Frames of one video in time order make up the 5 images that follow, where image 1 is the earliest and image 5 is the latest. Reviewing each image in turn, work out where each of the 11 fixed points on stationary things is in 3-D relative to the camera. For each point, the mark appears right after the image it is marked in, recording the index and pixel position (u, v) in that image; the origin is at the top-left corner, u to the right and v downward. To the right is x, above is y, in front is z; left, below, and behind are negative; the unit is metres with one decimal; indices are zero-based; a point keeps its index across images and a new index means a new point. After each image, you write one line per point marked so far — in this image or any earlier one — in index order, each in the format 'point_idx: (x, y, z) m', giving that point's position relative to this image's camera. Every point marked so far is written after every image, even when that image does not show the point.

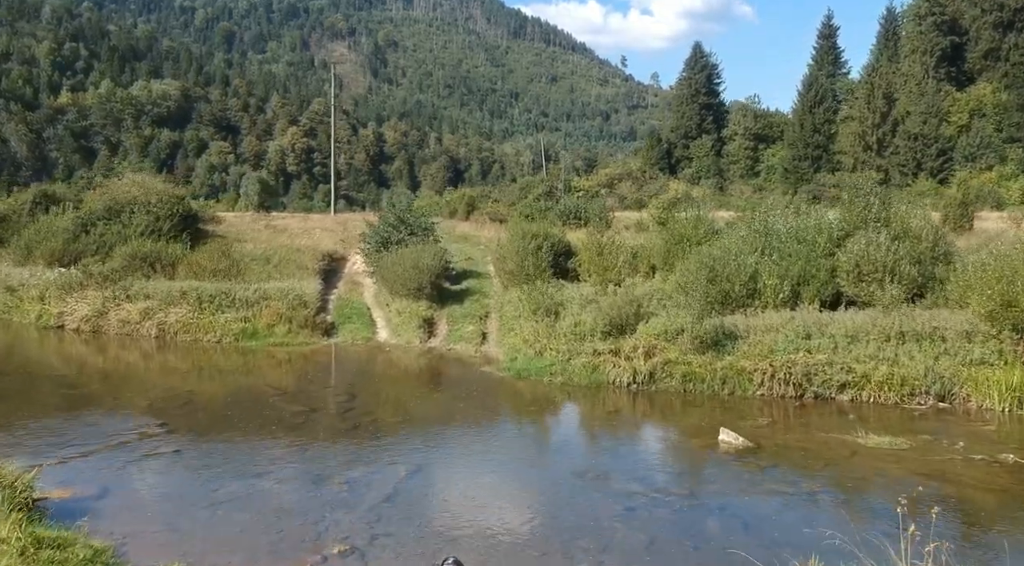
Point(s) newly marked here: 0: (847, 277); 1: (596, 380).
0: (+7.0, +0.1, +19.4) m
1: (+1.5, -1.8, +16.8) m
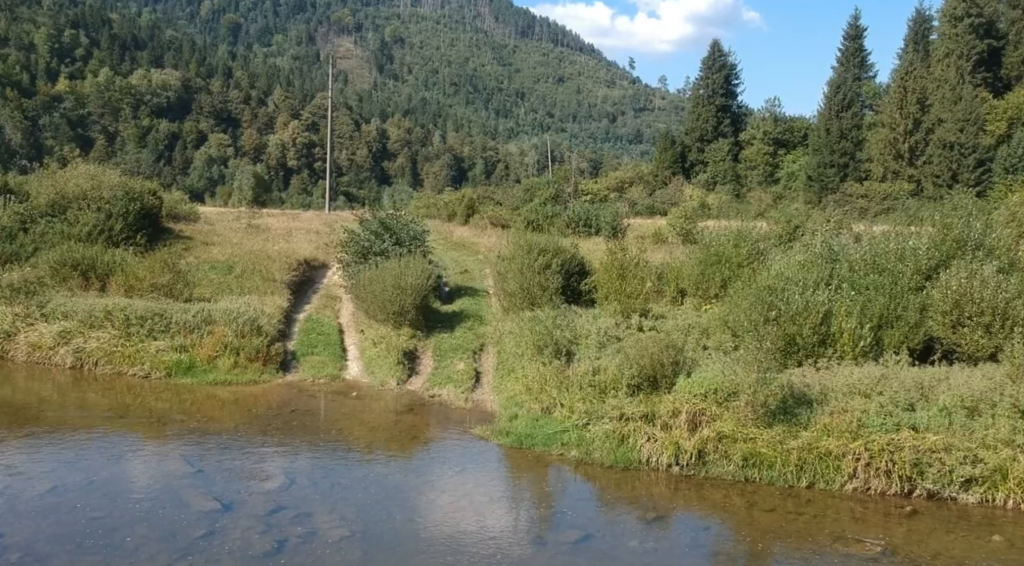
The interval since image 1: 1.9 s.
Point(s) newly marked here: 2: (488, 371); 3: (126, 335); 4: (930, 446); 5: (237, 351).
0: (+7.0, -0.6, +15.1) m
1: (+1.5, -2.4, +12.5) m
2: (-0.5, -1.7, +17.8) m
3: (-7.5, -1.0, +17.8) m
4: (+5.2, -2.0, +11.5) m
5: (-5.3, -1.3, +17.8) m
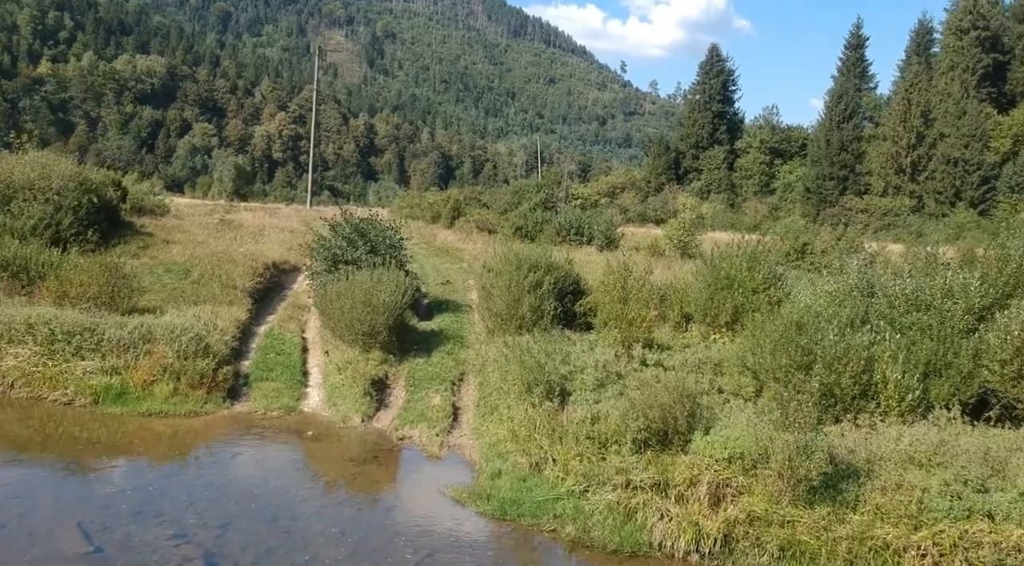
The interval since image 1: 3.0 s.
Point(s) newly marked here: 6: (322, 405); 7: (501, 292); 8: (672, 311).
0: (+6.8, -1.2, +12.9) m
1: (+1.3, -2.8, +10.3) m
2: (-0.7, -2.1, +15.4) m
3: (-7.7, -1.2, +15.4) m
4: (+5.0, -2.6, +9.3) m
5: (-5.5, -1.5, +15.4) m
6: (-3.3, -2.1, +15.8) m
7: (-0.2, -0.2, +19.0) m
8: (+3.4, -0.6, +19.7) m
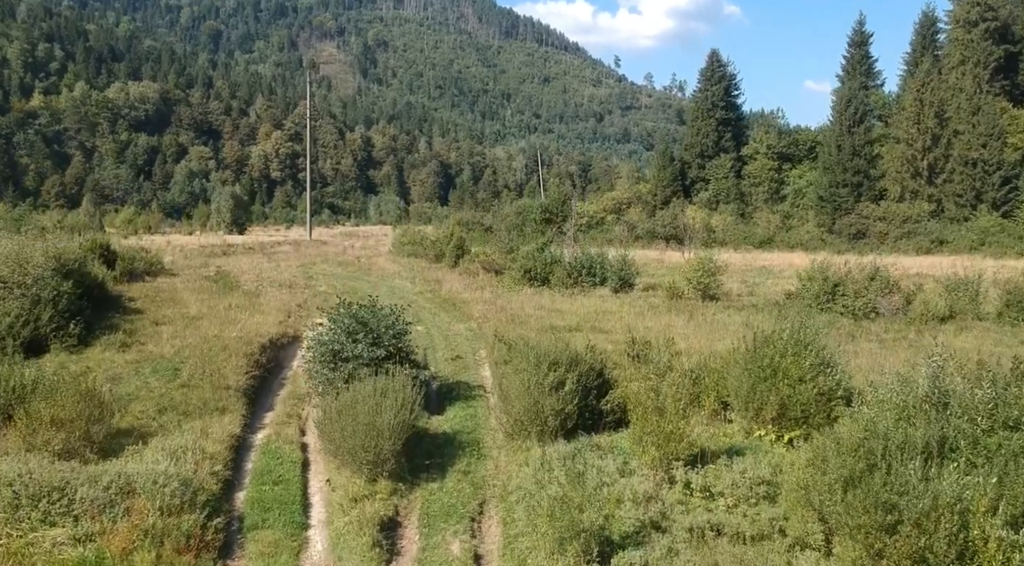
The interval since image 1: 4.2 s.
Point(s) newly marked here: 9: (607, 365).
0: (+7.2, -2.7, +11.0) m
1: (+1.7, -4.6, +8.4) m
2: (-0.3, -4.0, +13.6) m
3: (-7.3, -3.5, +13.6) m
4: (+5.4, -4.2, +7.4) m
5: (-5.1, -3.7, +13.5) m
6: (-2.8, -4.1, +14.0) m
7: (+0.1, -2.1, +17.1) m
8: (+3.8, -2.3, +17.8) m
9: (+2.0, -1.7, +18.9) m
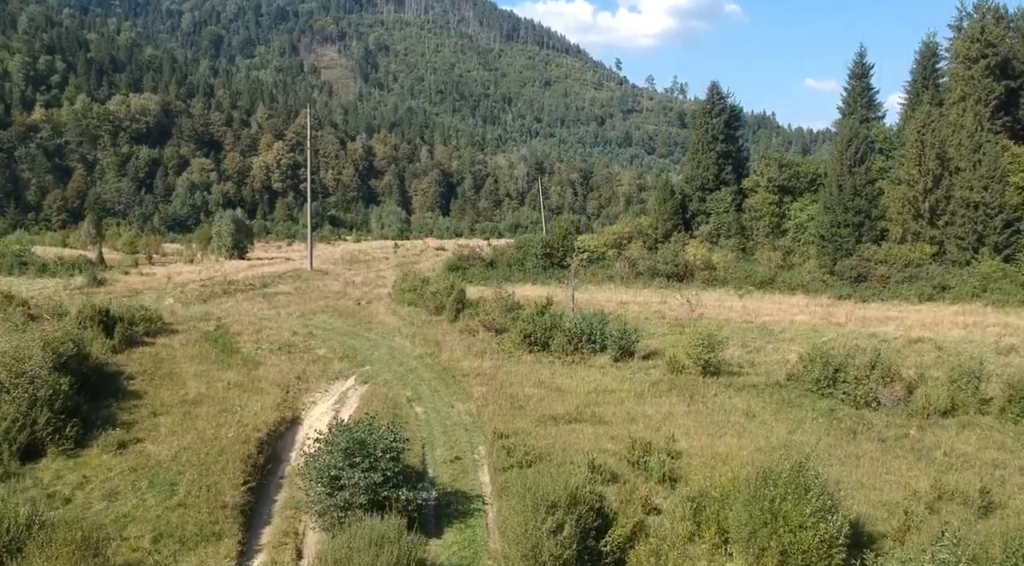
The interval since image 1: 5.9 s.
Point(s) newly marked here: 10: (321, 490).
0: (+7.1, -5.3, +10.9) m
1: (+1.7, -7.2, +8.2) m
2: (-0.3, -6.6, +13.4) m
3: (-7.4, -6.1, +13.5) m
4: (+5.4, -6.8, +7.3) m
5: (-5.2, -6.3, +13.4) m
6: (-2.9, -6.7, +13.9) m
7: (+0.1, -4.7, +17.0) m
8: (+3.7, -4.9, +17.6) m
9: (+1.9, -4.3, +18.8) m
10: (-4.0, -4.4, +19.4) m
